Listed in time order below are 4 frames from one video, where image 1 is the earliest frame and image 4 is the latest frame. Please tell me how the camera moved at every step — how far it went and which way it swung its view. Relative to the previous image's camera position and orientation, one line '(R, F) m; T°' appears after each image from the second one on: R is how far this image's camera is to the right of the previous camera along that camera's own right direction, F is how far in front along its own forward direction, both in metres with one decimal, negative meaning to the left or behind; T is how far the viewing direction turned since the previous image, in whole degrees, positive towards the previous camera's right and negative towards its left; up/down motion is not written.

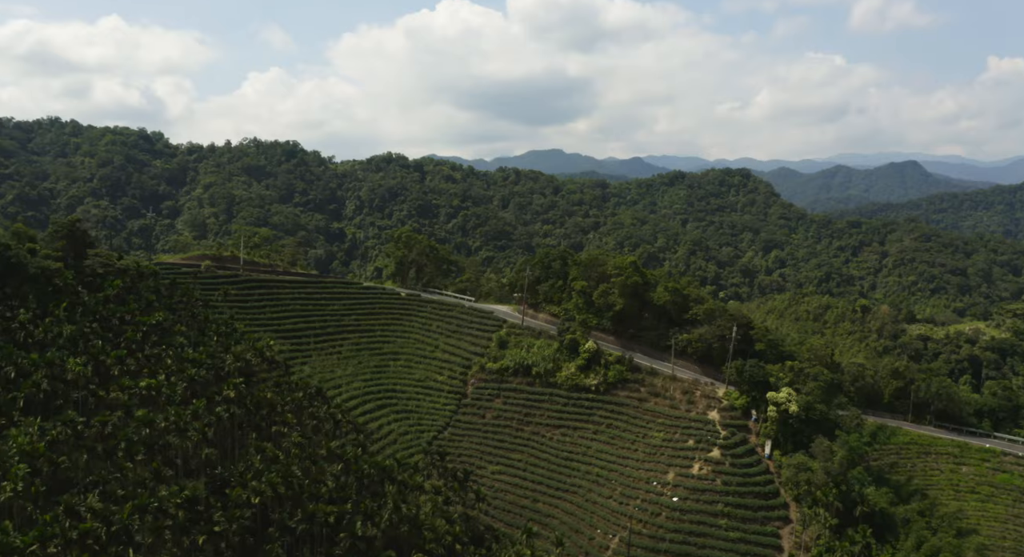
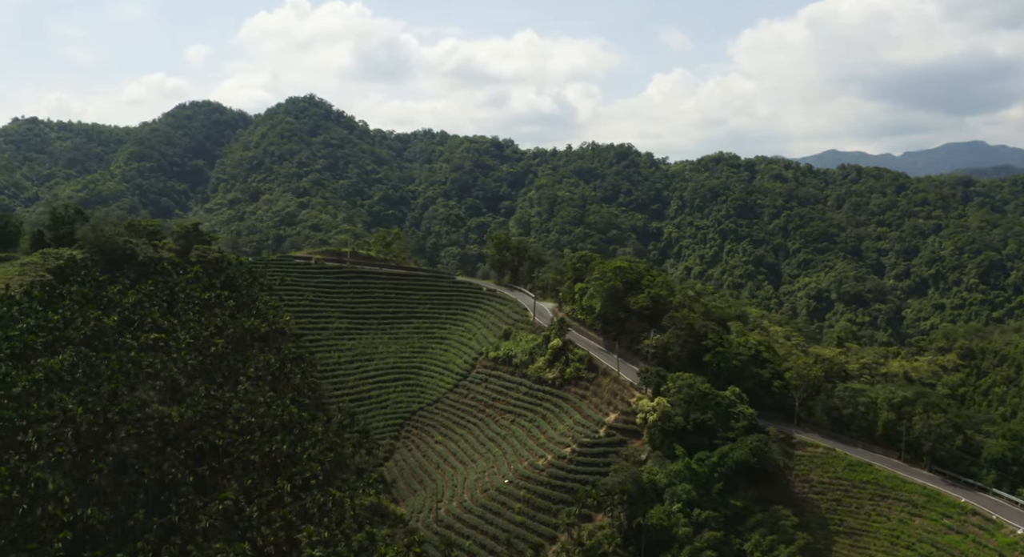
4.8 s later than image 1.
(+31.2, +1.5) m; -28°
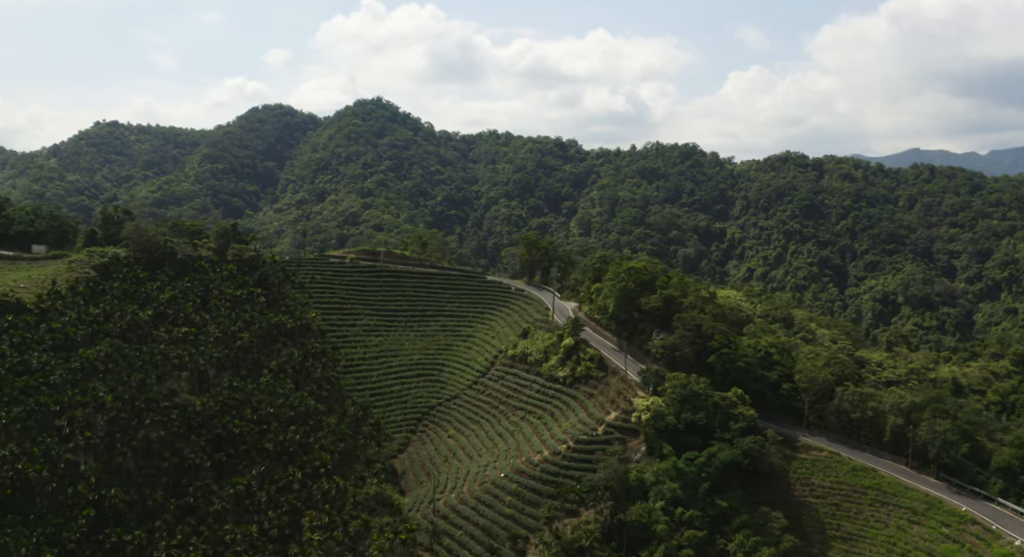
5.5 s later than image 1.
(+4.7, -1.1) m; -5°
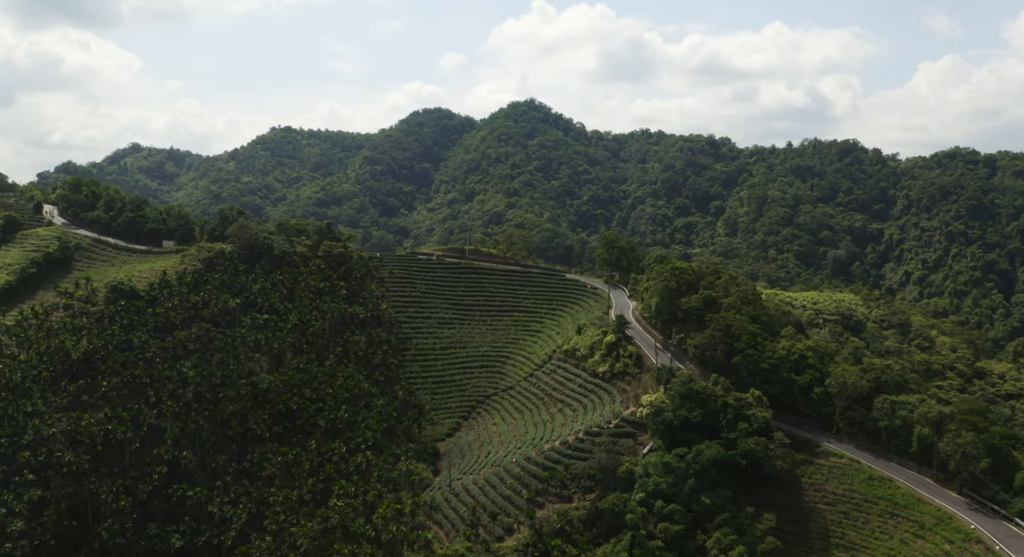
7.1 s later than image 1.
(+10.2, -2.2) m; -12°
